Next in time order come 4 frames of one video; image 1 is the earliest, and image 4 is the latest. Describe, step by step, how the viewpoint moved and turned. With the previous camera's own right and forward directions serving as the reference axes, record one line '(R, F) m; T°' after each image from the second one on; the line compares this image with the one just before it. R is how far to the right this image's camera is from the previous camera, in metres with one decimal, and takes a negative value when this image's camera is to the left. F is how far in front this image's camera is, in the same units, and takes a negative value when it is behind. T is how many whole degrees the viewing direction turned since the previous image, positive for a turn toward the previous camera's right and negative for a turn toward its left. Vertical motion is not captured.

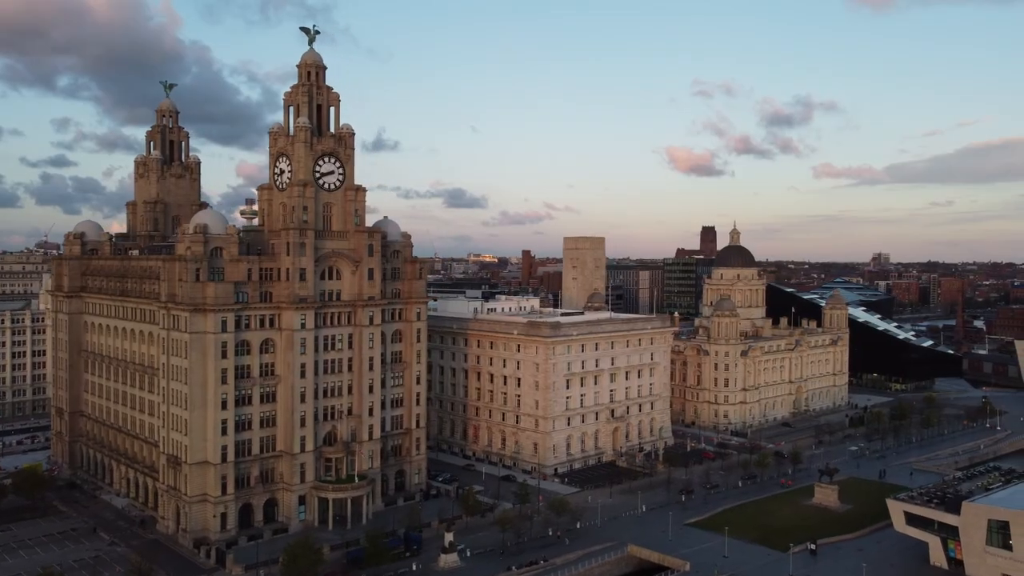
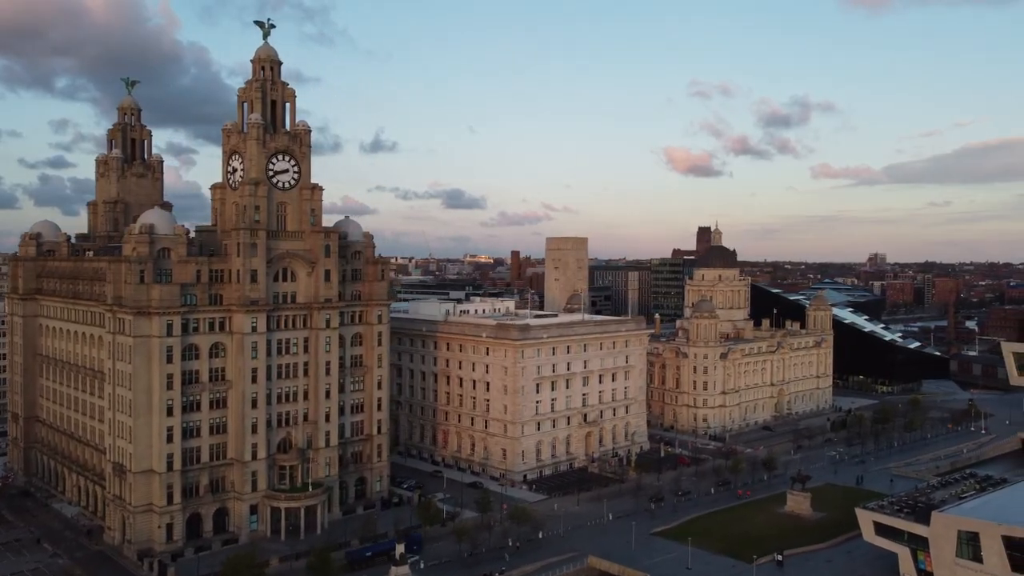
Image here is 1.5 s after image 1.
(+4.8, +3.3) m; 0°
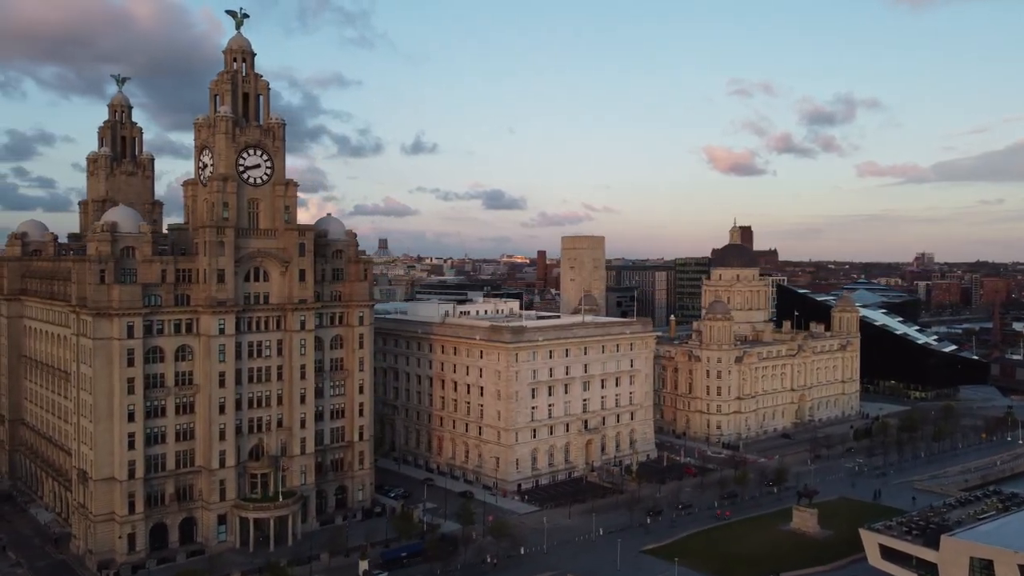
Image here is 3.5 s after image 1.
(+7.0, +5.9) m; -3°
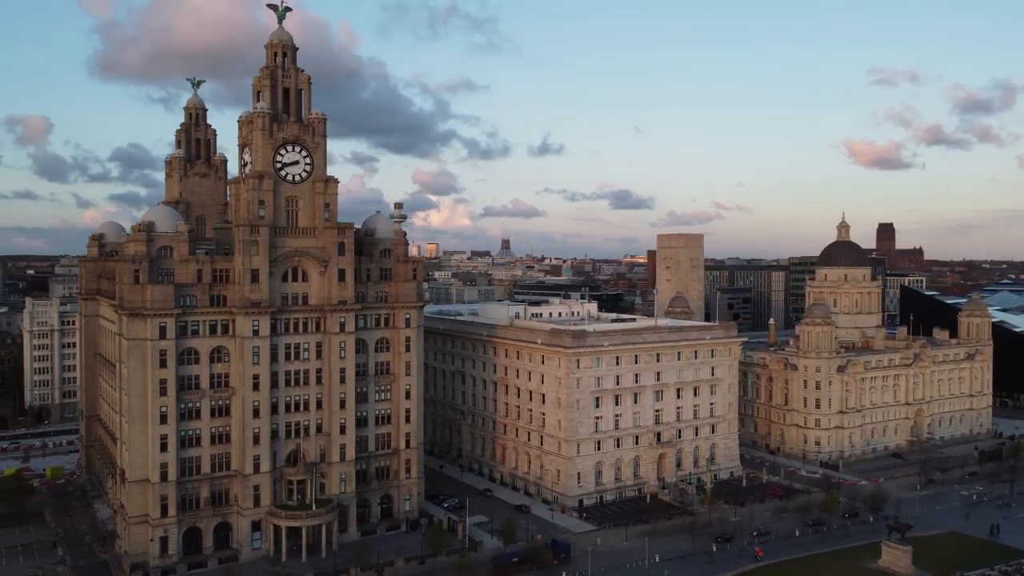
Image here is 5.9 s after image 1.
(+9.0, +8.0) m; -9°
